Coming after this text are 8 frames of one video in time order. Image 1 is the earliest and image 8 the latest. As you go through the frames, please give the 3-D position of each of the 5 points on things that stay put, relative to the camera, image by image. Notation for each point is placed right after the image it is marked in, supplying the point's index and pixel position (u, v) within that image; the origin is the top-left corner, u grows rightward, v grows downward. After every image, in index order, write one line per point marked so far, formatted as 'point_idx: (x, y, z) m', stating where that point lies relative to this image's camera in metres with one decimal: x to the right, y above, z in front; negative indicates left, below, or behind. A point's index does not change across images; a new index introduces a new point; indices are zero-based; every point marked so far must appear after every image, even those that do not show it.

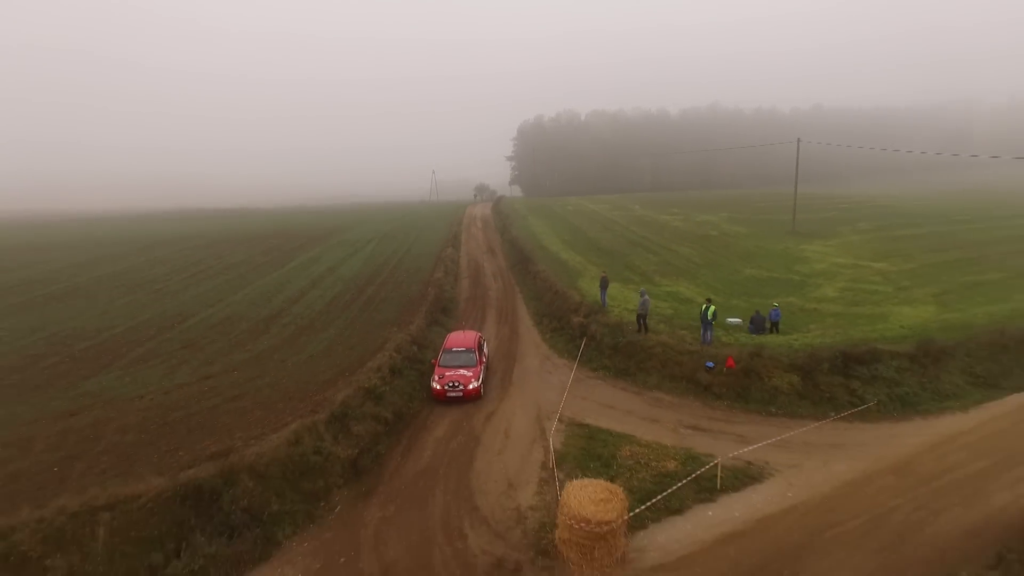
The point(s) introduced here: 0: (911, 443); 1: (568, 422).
0: (+9.2, -3.5, +16.6) m
1: (+1.4, -3.3, +17.7) m
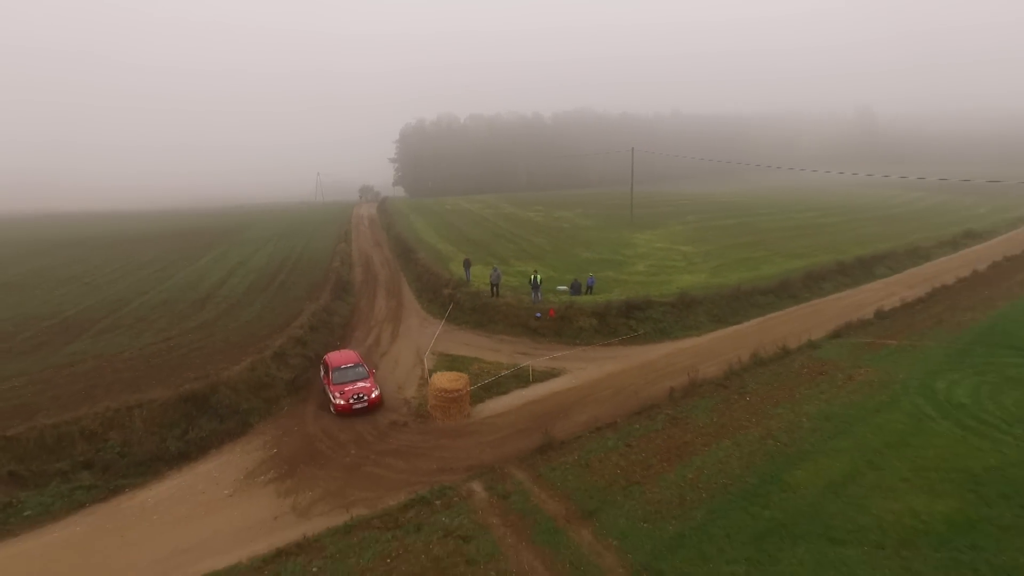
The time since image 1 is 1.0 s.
0: (+5.2, -2.3, +26.2) m
1: (-2.7, -2.4, +26.0) m
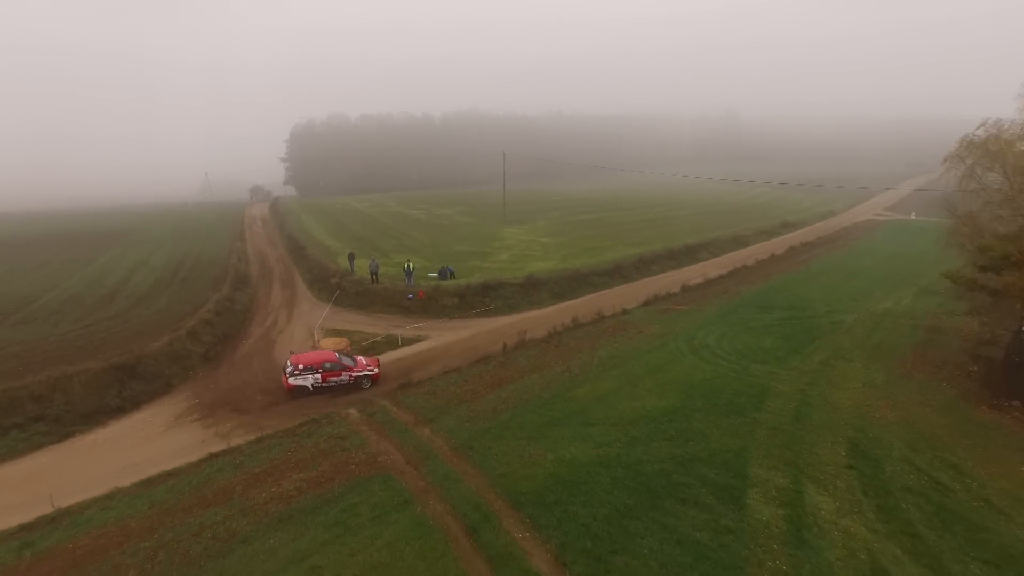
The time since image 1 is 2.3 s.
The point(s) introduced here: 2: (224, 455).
0: (-0.5, -1.6, +33.1) m
1: (-8.4, -1.8, +31.9) m
2: (-8.0, -4.7, +19.5) m
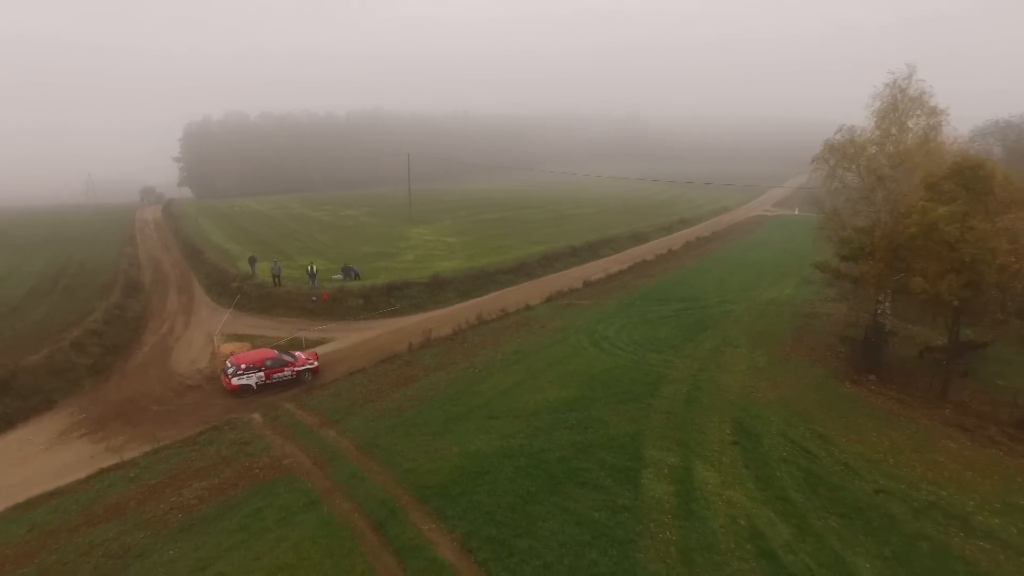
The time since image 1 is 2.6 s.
0: (-5.0, -1.5, +33.2) m
1: (-12.5, -2.0, +31.0) m
2: (-10.5, -4.8, +18.8) m
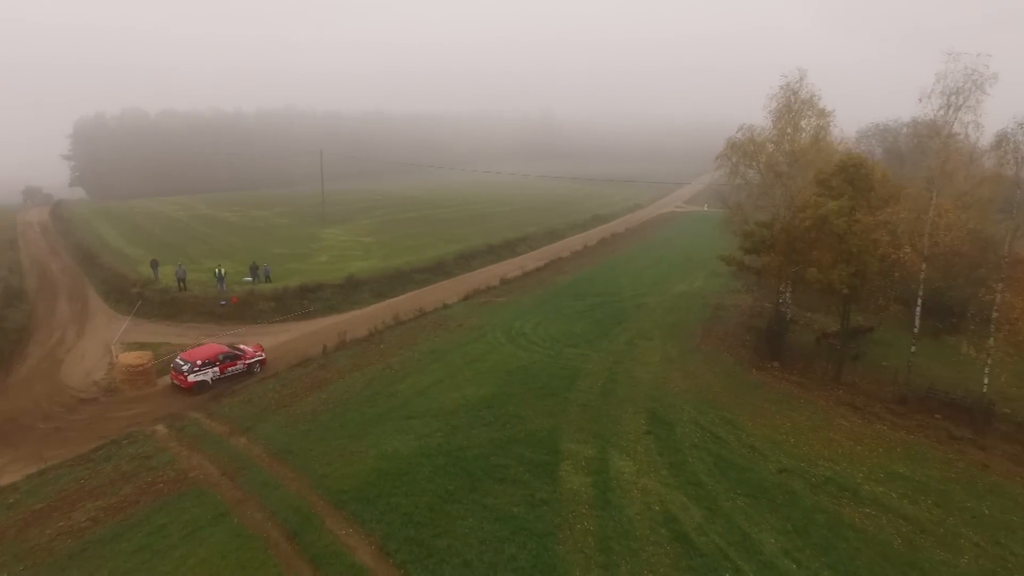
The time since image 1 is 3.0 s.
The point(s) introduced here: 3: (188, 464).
0: (-8.8, -1.6, +32.4) m
1: (-16.0, -2.3, +29.3) m
2: (-12.6, -5.0, +17.5) m
3: (-8.3, -4.5, +18.0) m
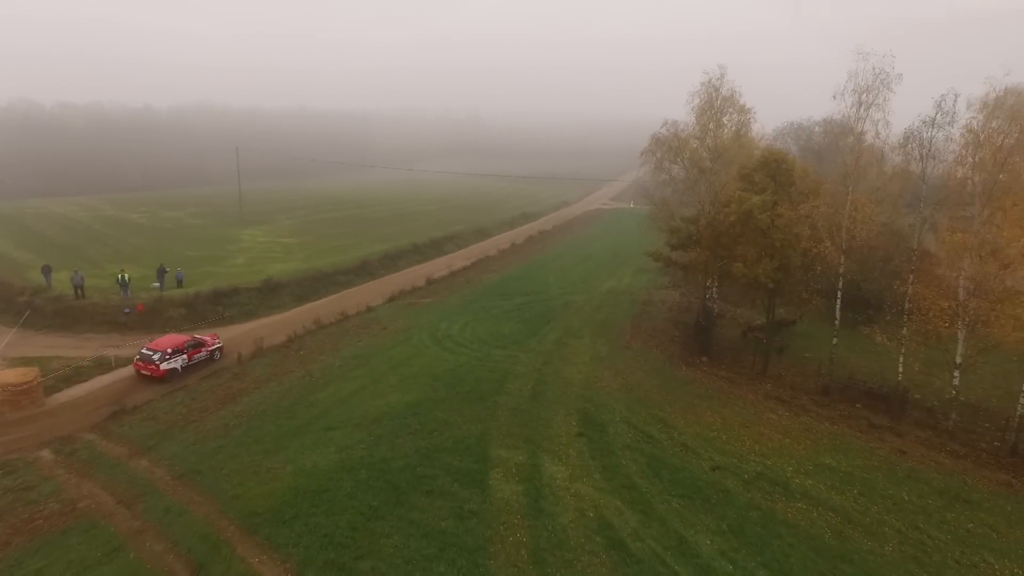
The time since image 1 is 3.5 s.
0: (-12.0, -1.8, +30.6) m
1: (-18.9, -2.6, +26.8) m
2: (-14.2, -5.3, +15.3) m
3: (-10.0, -4.7, +16.3) m
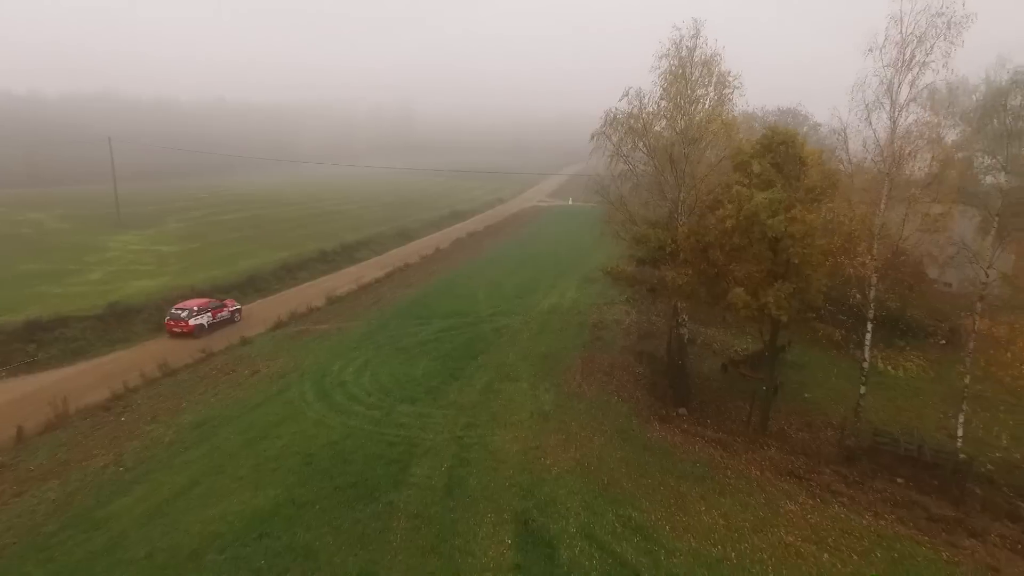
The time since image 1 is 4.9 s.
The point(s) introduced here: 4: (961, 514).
0: (-14.7, -2.9, +22.2) m
1: (-21.2, -3.9, +17.8) m
2: (-15.5, -6.5, +6.8) m
3: (-11.4, -5.8, +8.2) m
4: (+9.6, -4.9, +15.1) m
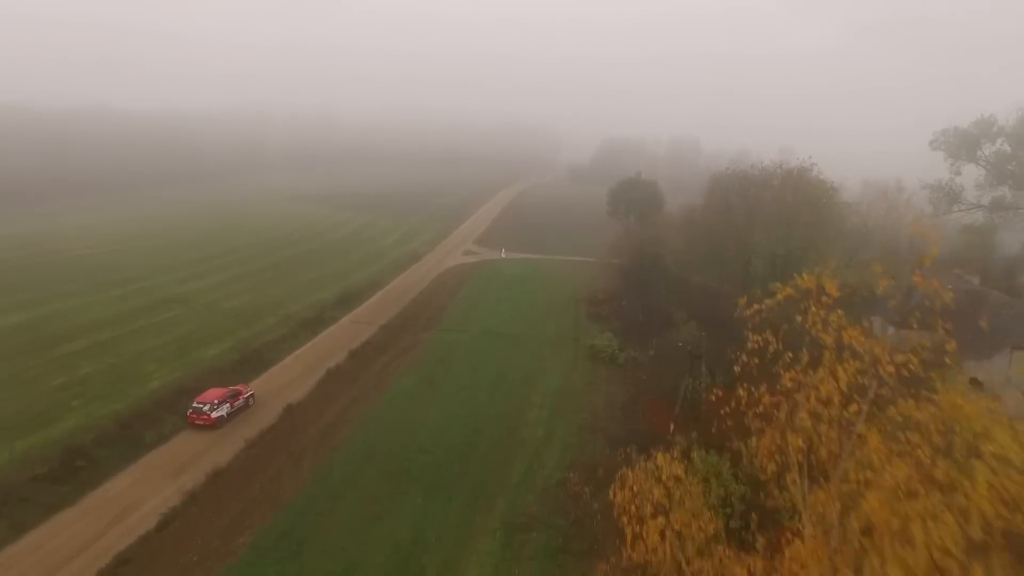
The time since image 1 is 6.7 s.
0: (-17.2, -11.2, +3.6) m
1: (-23.3, -12.3, -1.3) m
2: (-16.7, -14.9, -11.8) m
3: (-12.7, -14.1, -10.1) m
4: (+7.7, -12.7, -1.5) m
